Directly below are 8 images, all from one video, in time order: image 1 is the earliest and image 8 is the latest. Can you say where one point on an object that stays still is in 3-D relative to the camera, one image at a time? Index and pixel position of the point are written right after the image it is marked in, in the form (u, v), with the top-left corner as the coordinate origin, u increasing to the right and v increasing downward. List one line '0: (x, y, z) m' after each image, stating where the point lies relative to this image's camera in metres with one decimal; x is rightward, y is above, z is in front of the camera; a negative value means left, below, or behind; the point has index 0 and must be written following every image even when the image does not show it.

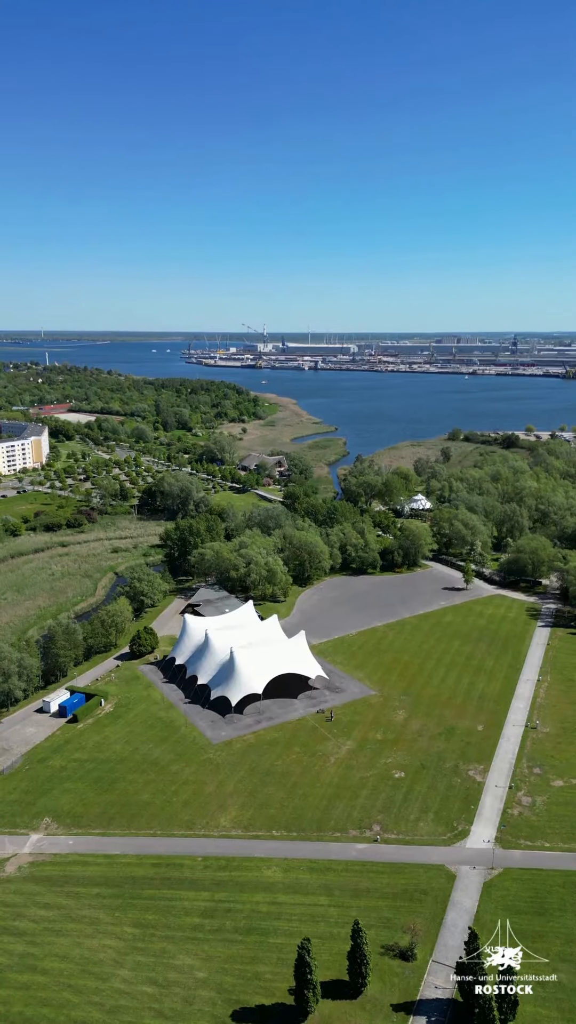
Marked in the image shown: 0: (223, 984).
0: (-1.7, -12.6, +19.3) m
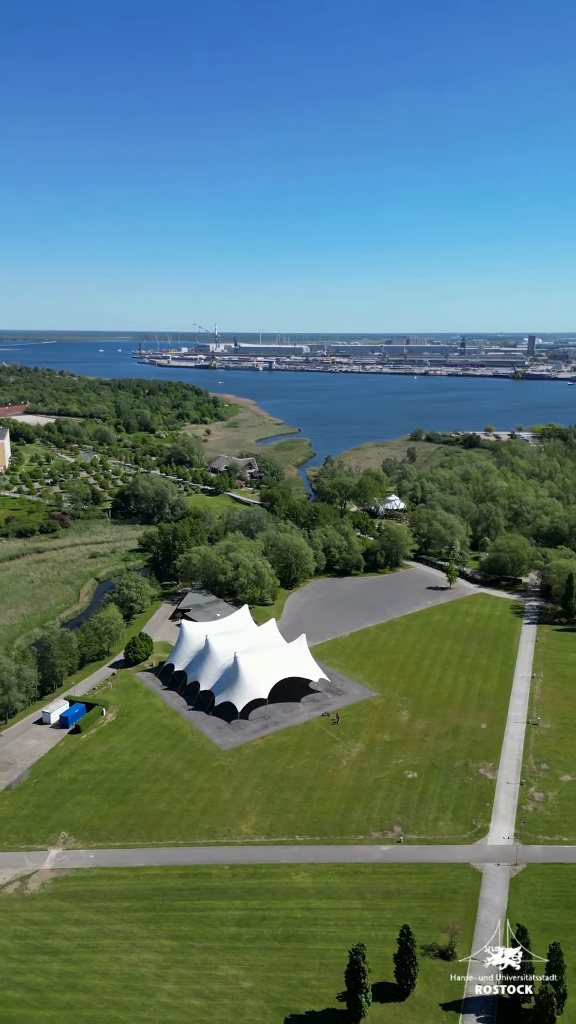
0: (-0.4, -12.8, +19.2) m
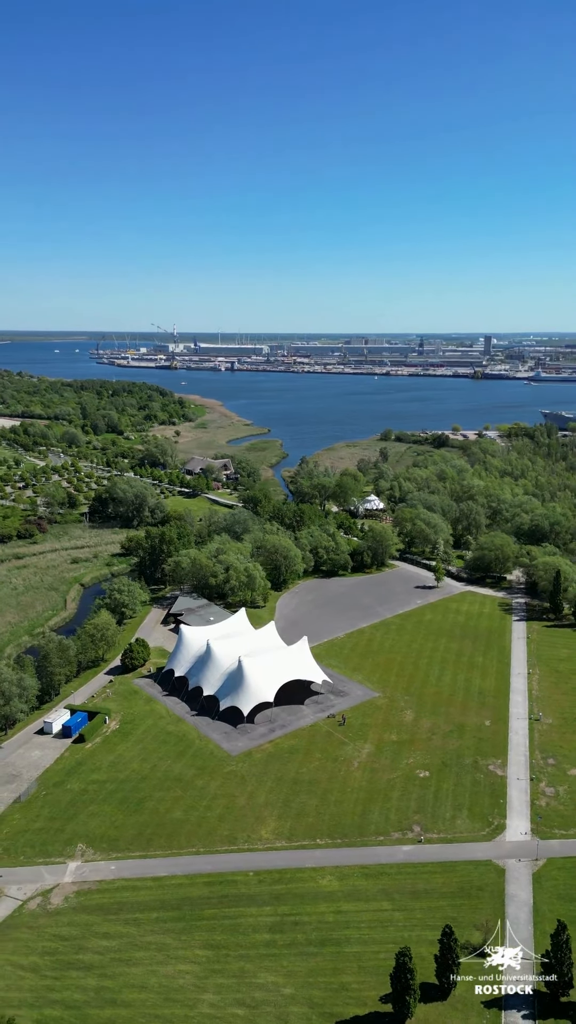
0: (+0.7, -13.0, +19.2) m
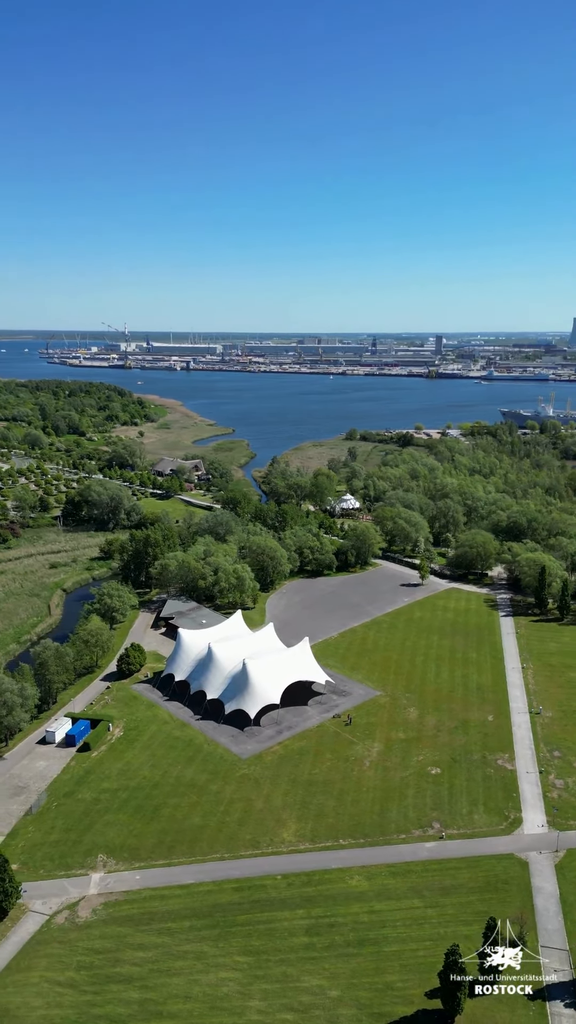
0: (+2.0, -13.0, +19.2) m
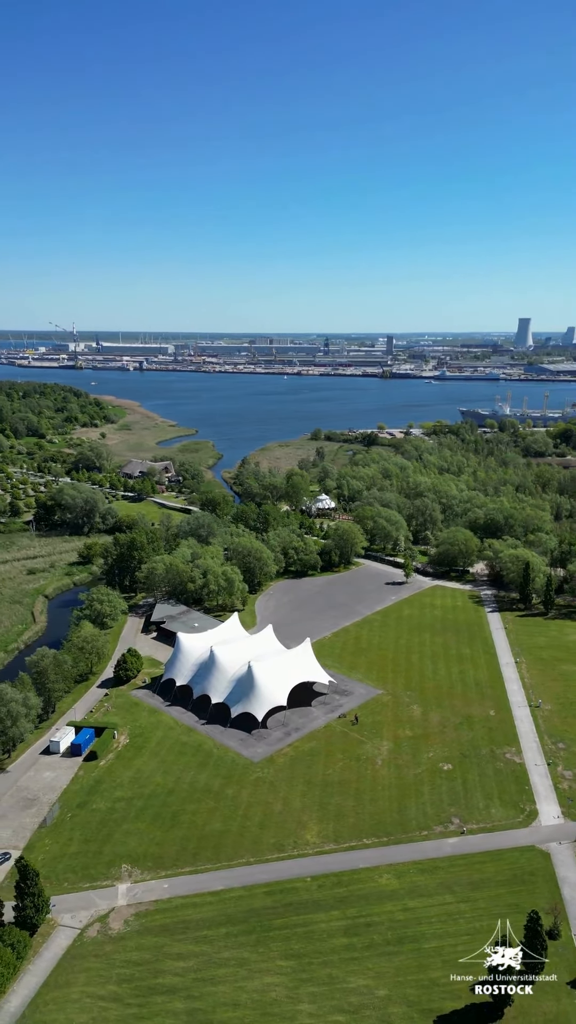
0: (+3.3, -13.0, +19.4) m
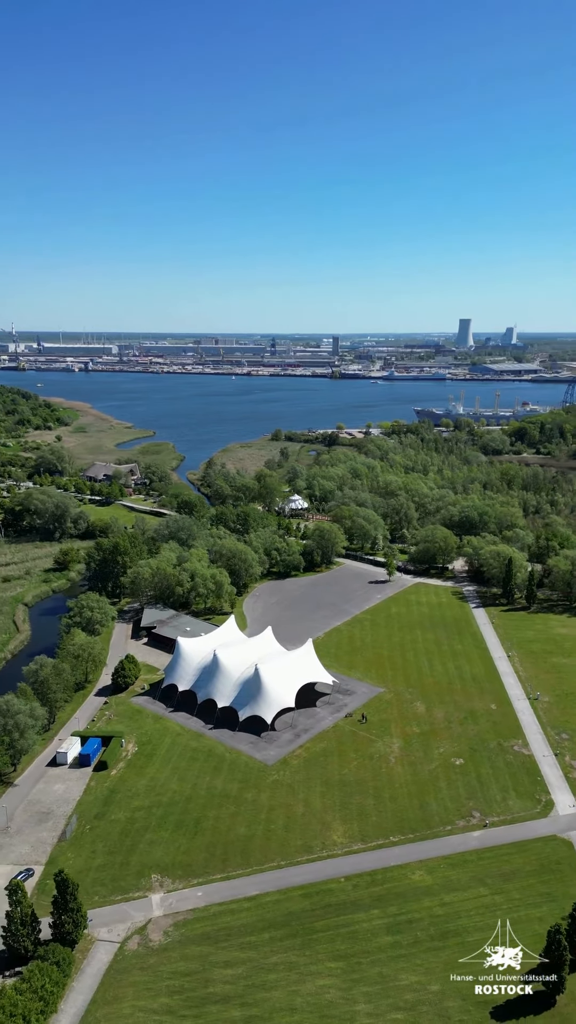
0: (+4.7, -13.0, +19.6) m
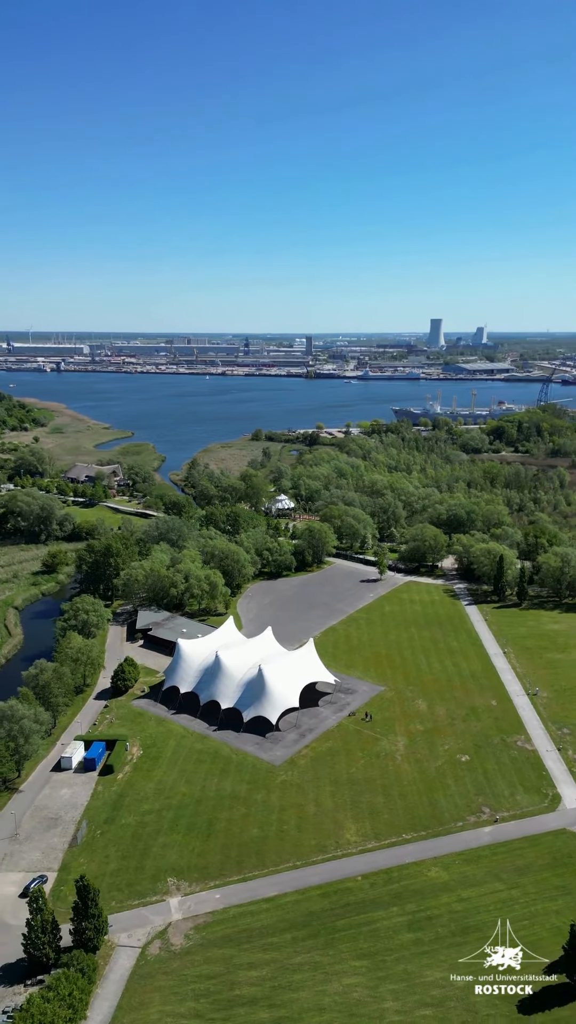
0: (+5.5, -13.0, +19.8) m
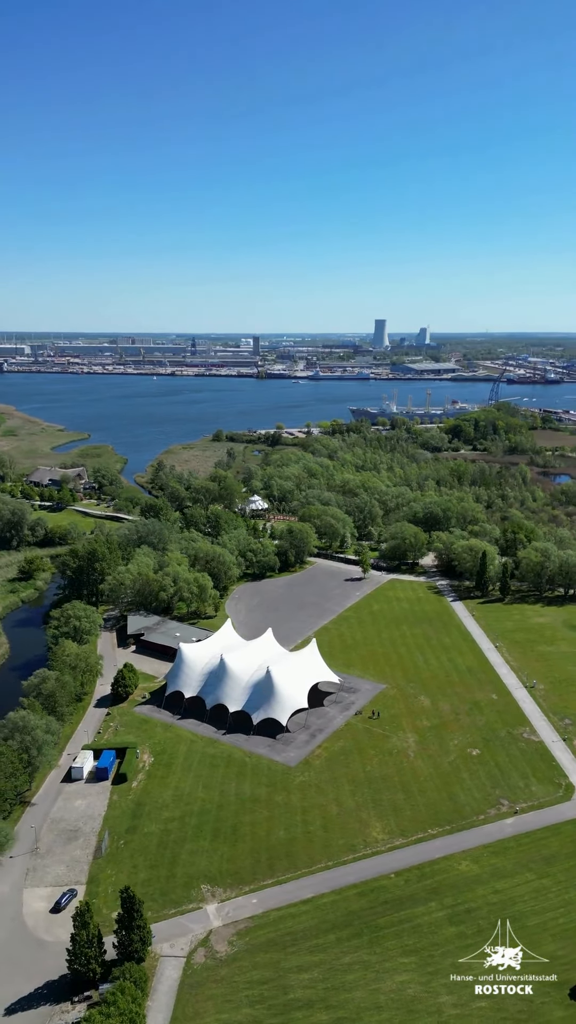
0: (+7.0, -12.9, +20.2) m
